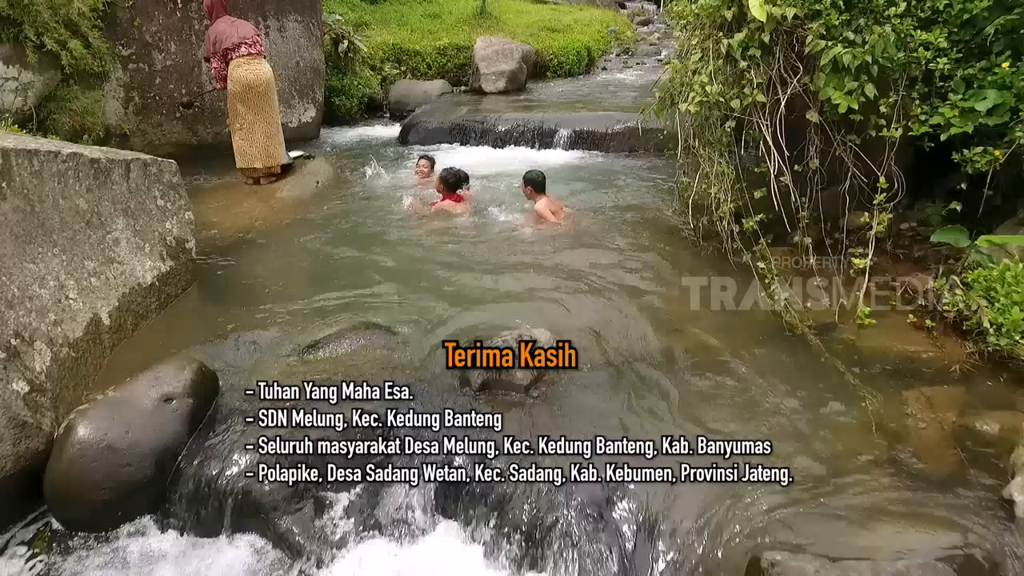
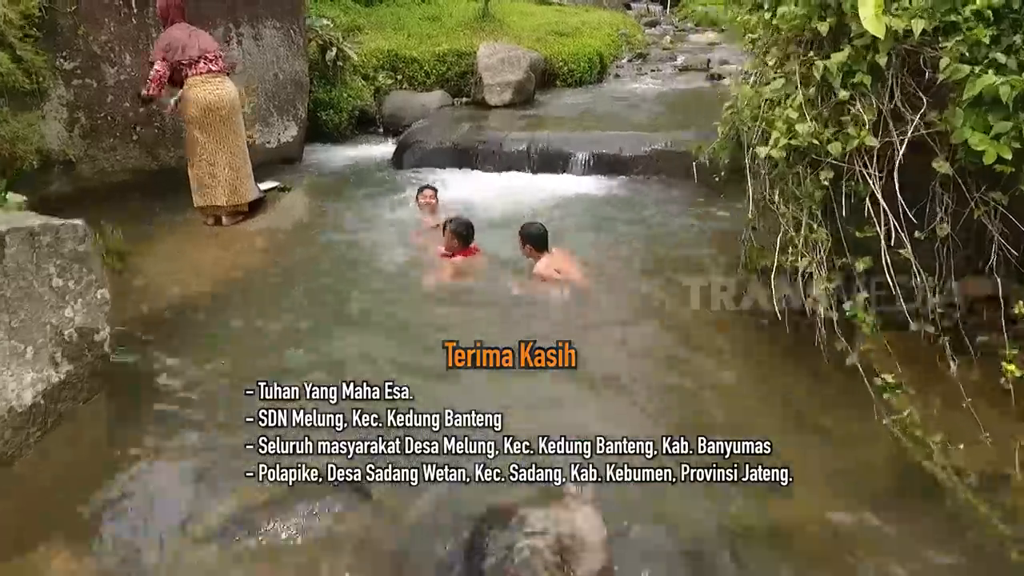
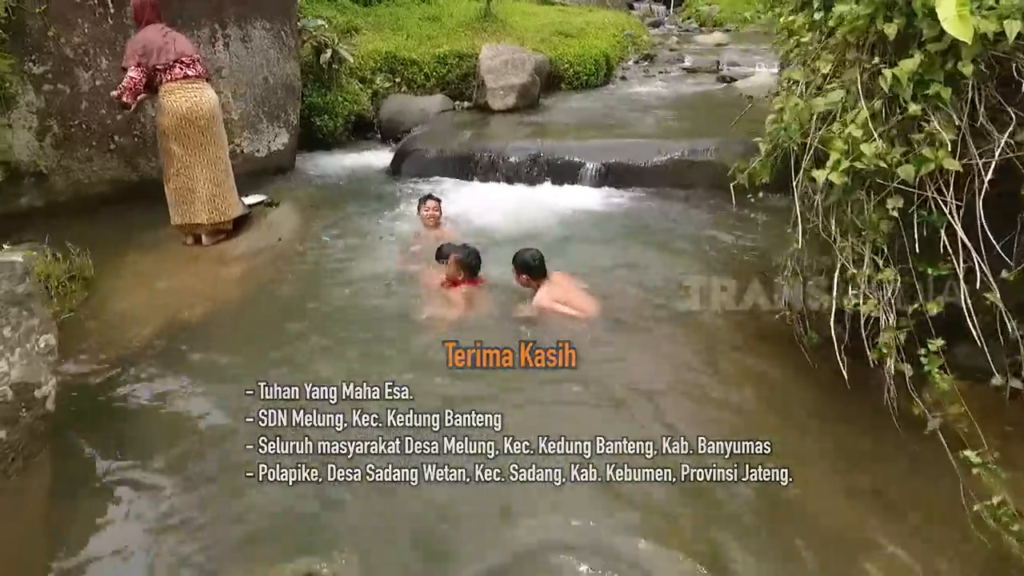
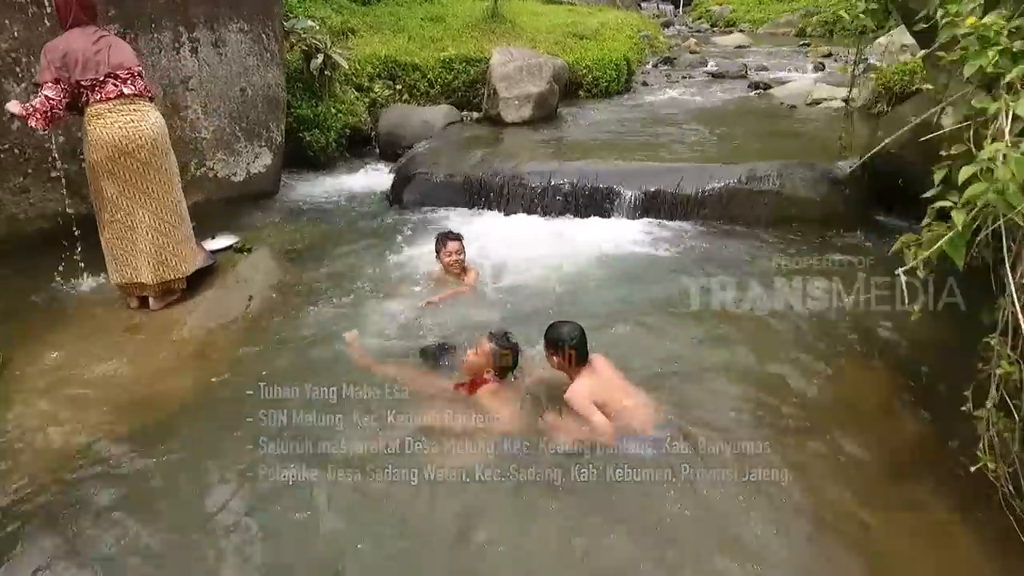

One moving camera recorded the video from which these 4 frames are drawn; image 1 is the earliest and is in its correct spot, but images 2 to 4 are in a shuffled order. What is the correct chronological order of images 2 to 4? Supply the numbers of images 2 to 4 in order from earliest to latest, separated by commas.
2, 3, 4
